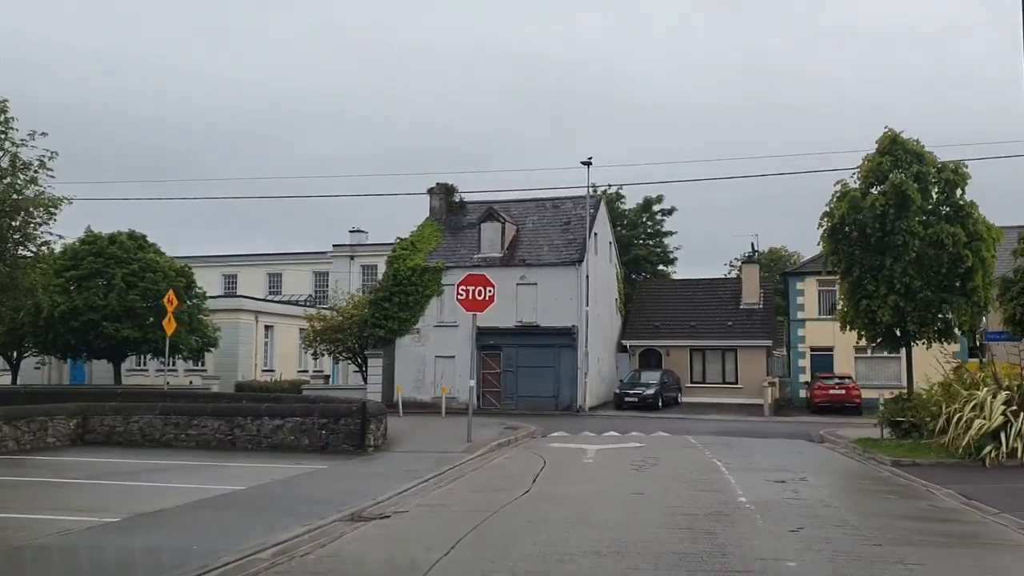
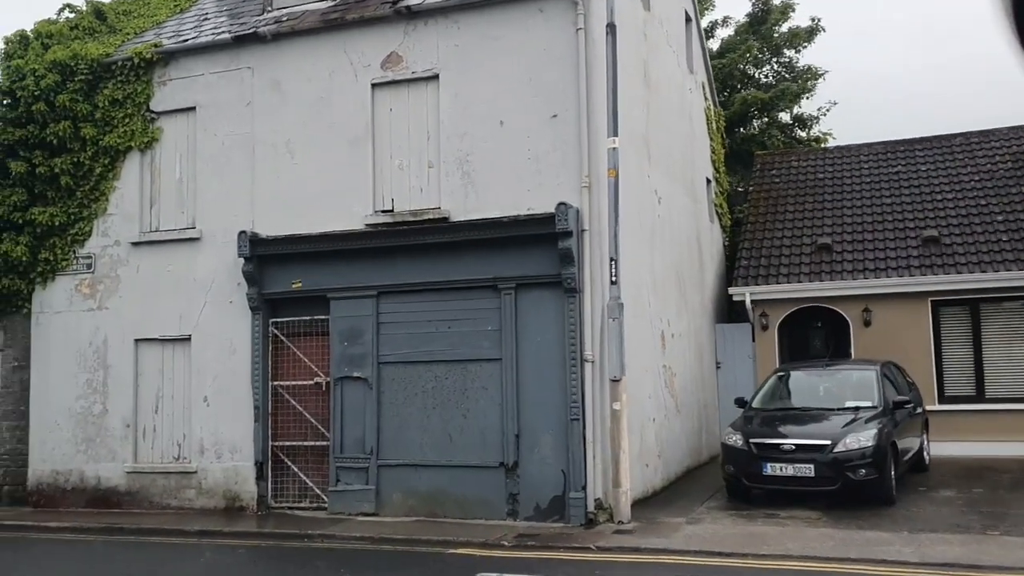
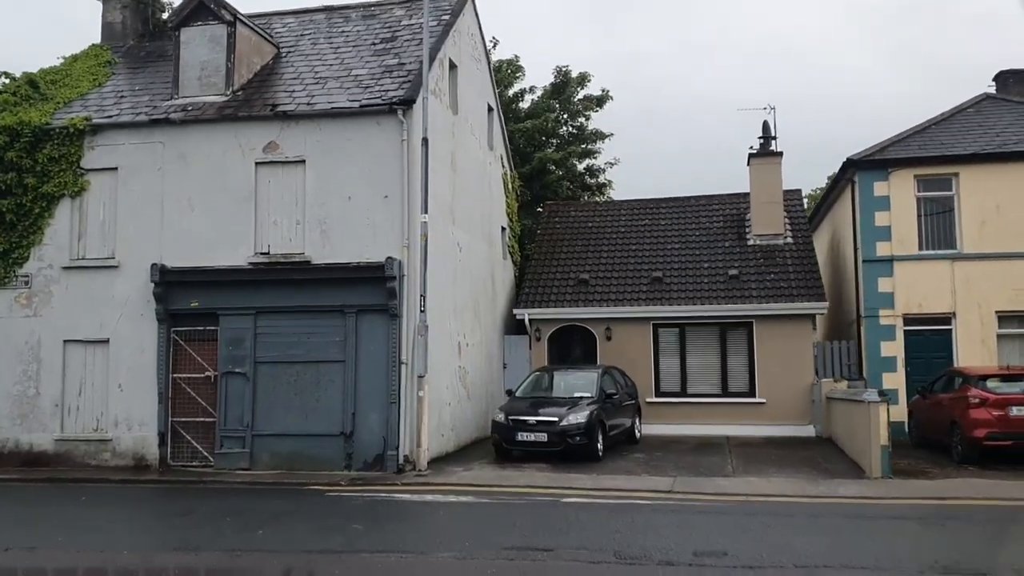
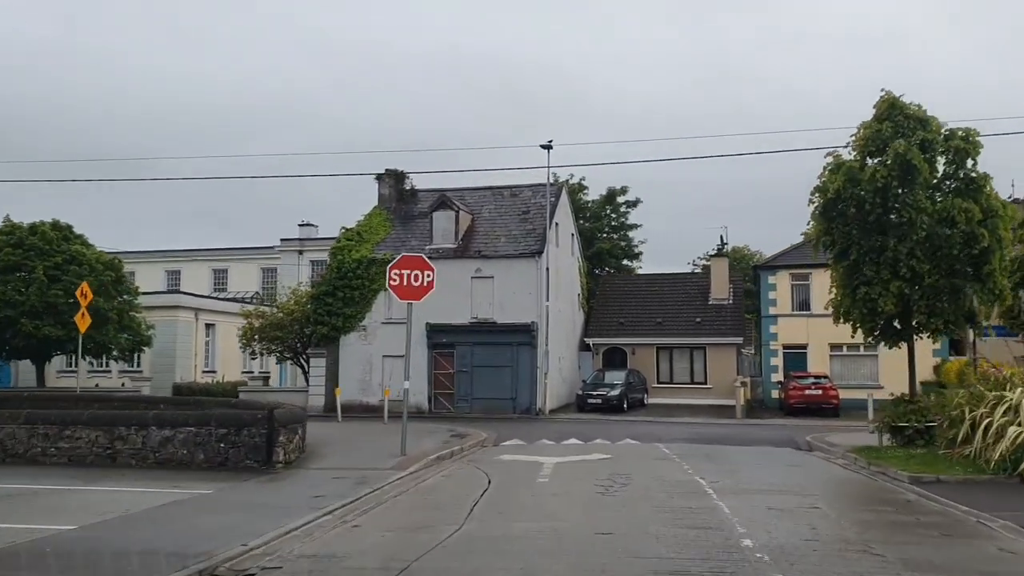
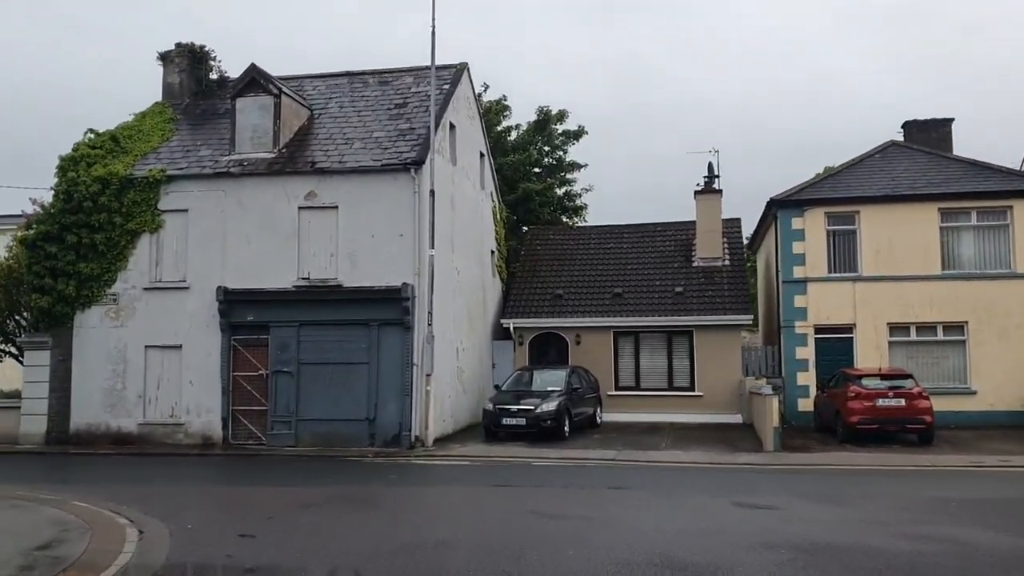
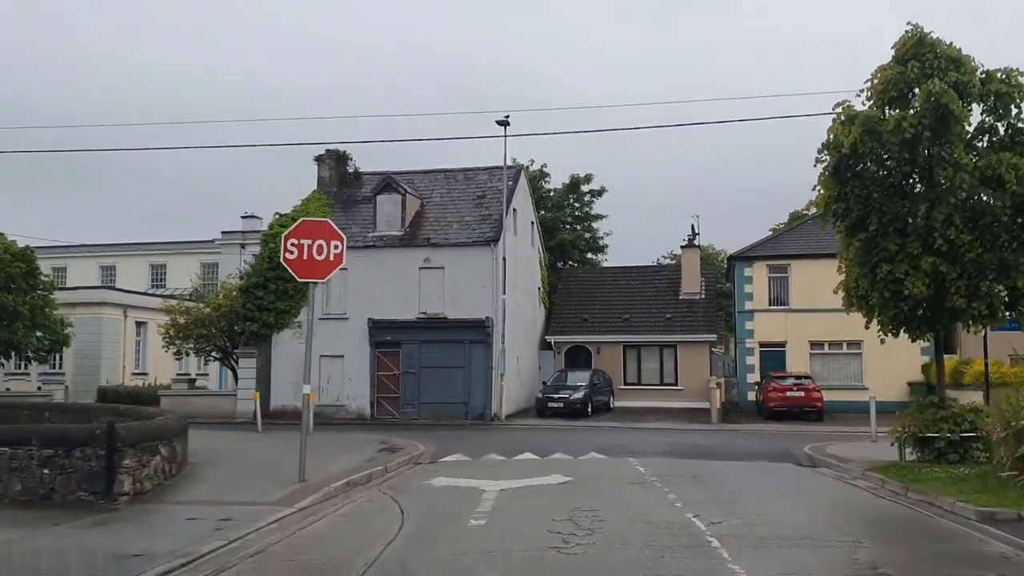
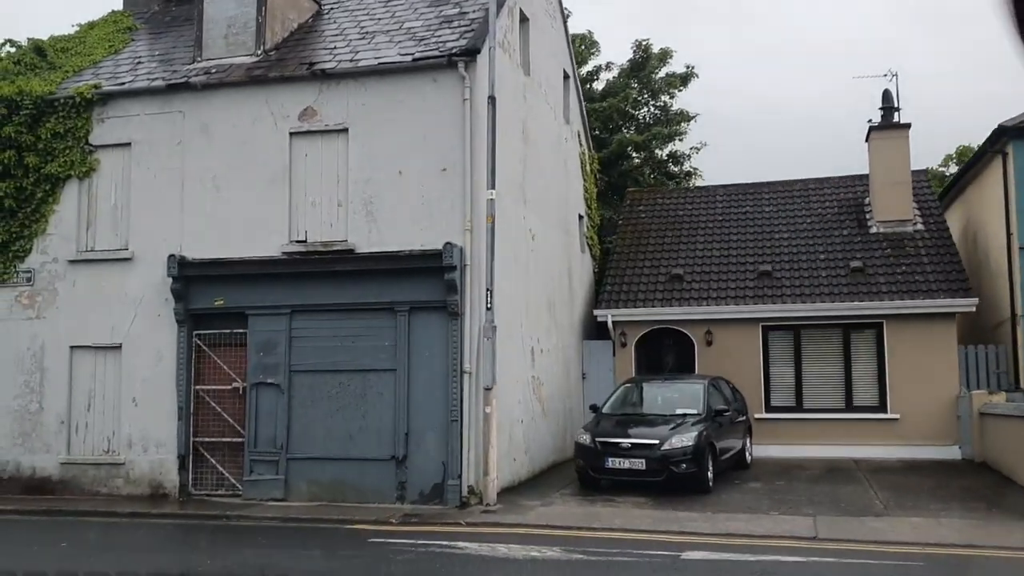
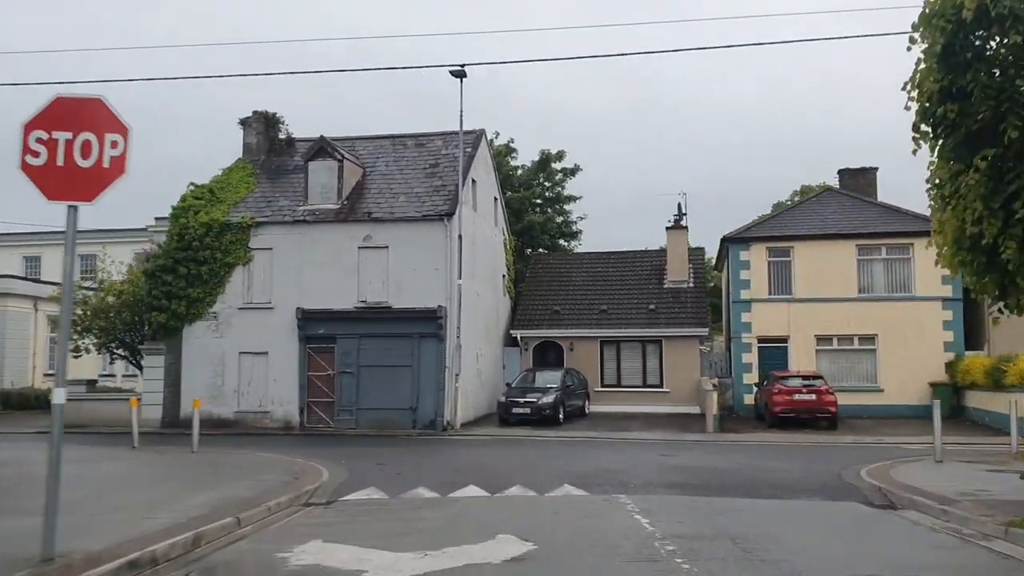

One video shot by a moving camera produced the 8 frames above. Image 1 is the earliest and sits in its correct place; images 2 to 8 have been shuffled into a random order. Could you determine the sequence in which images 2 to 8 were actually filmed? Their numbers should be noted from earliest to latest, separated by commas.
4, 6, 8, 5, 3, 7, 2
